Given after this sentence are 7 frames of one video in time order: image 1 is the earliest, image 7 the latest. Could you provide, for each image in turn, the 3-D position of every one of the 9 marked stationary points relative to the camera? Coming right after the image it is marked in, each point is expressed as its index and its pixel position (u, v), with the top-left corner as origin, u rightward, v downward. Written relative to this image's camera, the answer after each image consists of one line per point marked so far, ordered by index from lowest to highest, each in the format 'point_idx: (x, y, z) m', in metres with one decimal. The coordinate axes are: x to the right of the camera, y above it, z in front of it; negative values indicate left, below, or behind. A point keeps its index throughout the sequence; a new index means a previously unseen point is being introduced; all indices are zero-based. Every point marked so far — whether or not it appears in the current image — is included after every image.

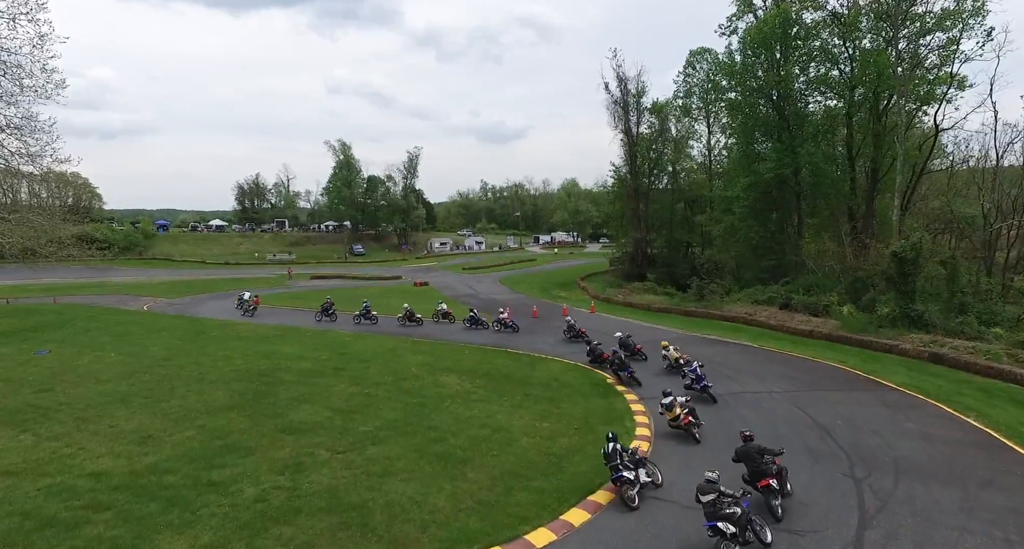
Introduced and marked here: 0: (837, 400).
0: (+7.7, -3.0, +14.7) m
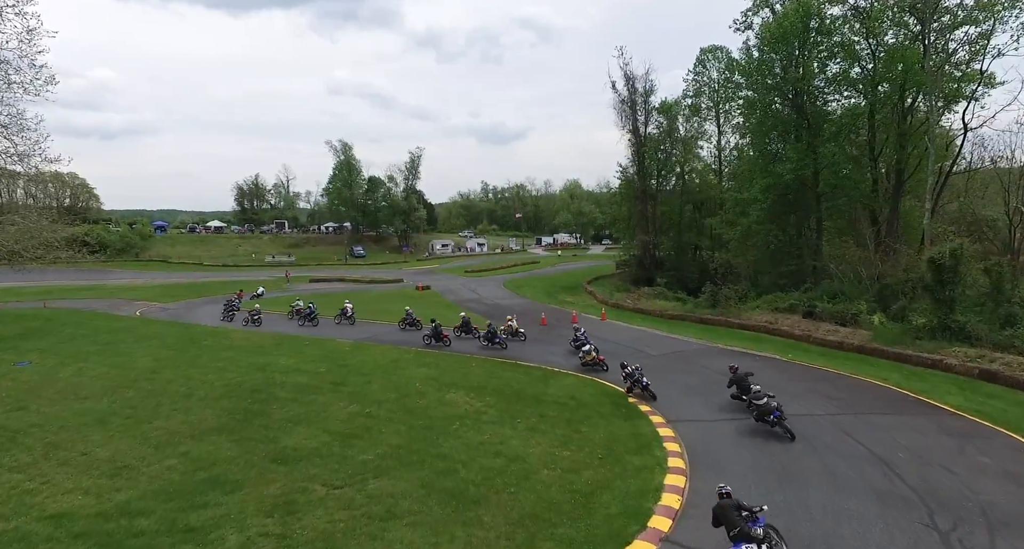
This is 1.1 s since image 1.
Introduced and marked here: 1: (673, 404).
0: (+8.1, -3.2, +13.2) m
1: (+4.3, -3.5, +16.5) m
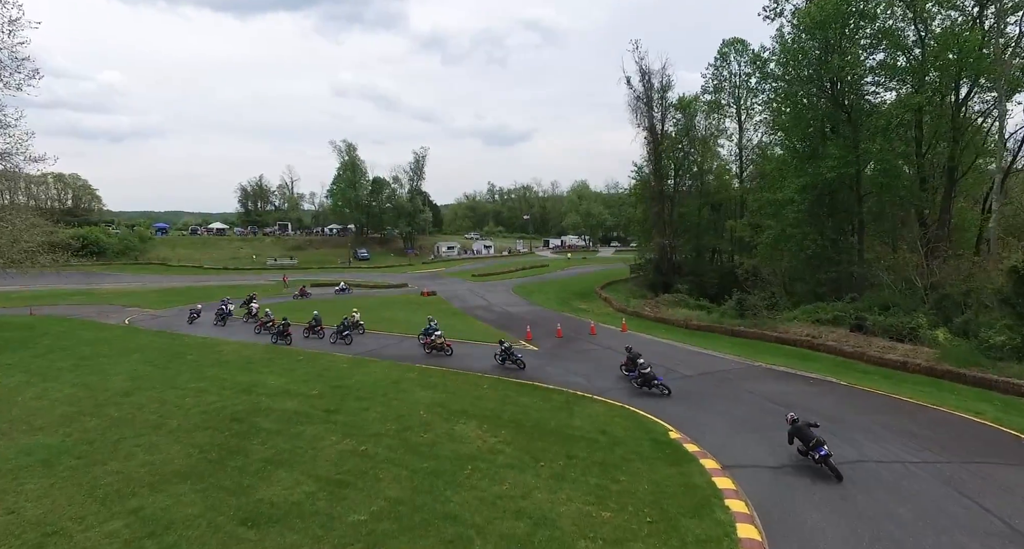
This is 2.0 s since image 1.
0: (+8.5, -3.5, +10.6) m
1: (+4.8, -3.8, +13.9) m
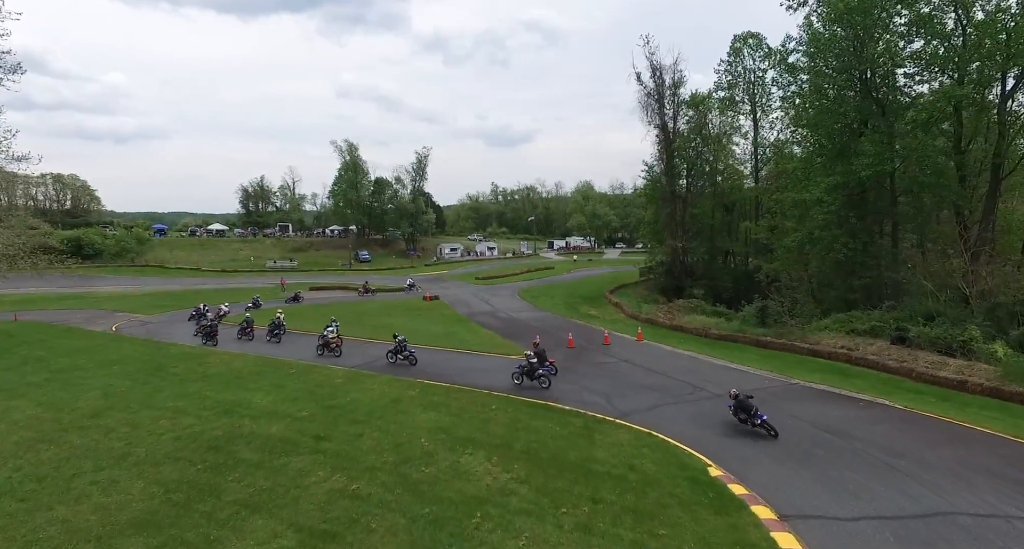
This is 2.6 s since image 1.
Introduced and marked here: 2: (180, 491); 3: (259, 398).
0: (+8.8, -3.8, +8.5) m
1: (+5.1, -4.0, +11.9) m
2: (-6.6, -4.3, +12.3) m
3: (-8.0, -3.9, +19.5) m
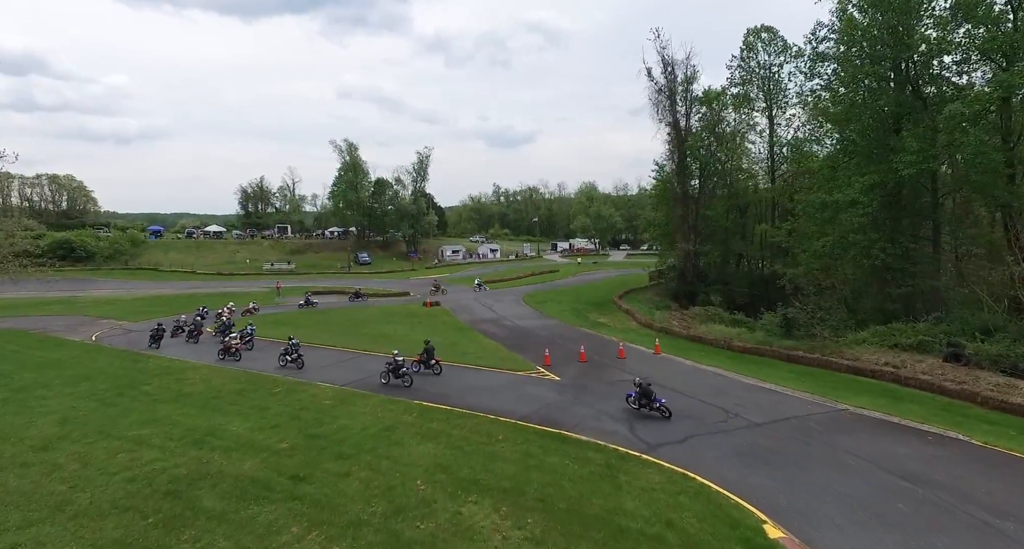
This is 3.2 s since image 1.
0: (+9.0, -4.0, +6.2) m
1: (+5.3, -4.3, +9.6) m
2: (-6.4, -4.6, +10.0) m
3: (-7.7, -4.2, +17.2) m
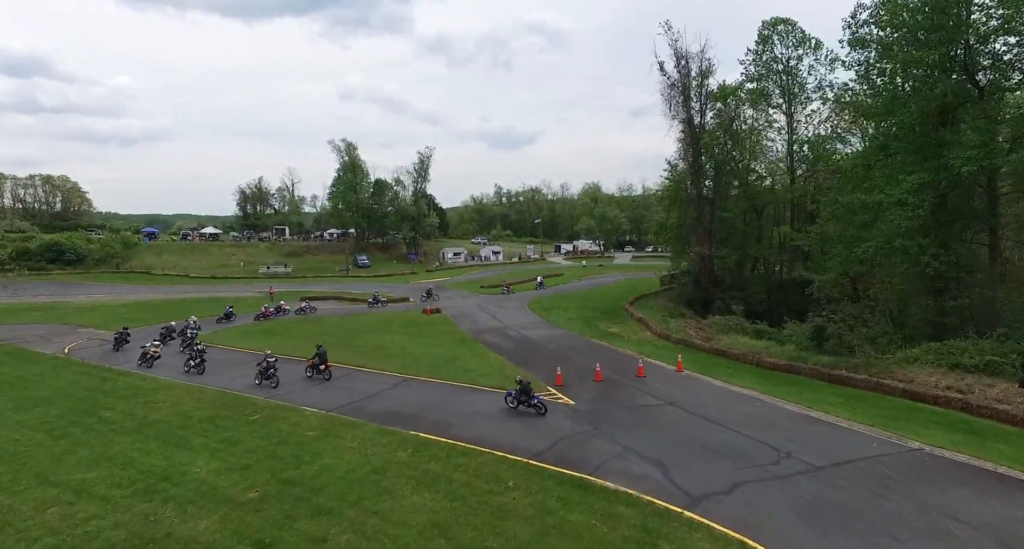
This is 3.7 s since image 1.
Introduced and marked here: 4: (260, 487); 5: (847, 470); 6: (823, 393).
0: (+9.3, -4.3, +3.6) m
1: (+5.6, -4.6, +7.0) m
2: (-6.1, -4.9, +7.5) m
3: (-7.5, -4.5, +14.7) m
4: (-5.4, -4.6, +13.2) m
5: (+7.0, -4.2, +12.5) m
6: (+10.0, -3.7, +19.7) m
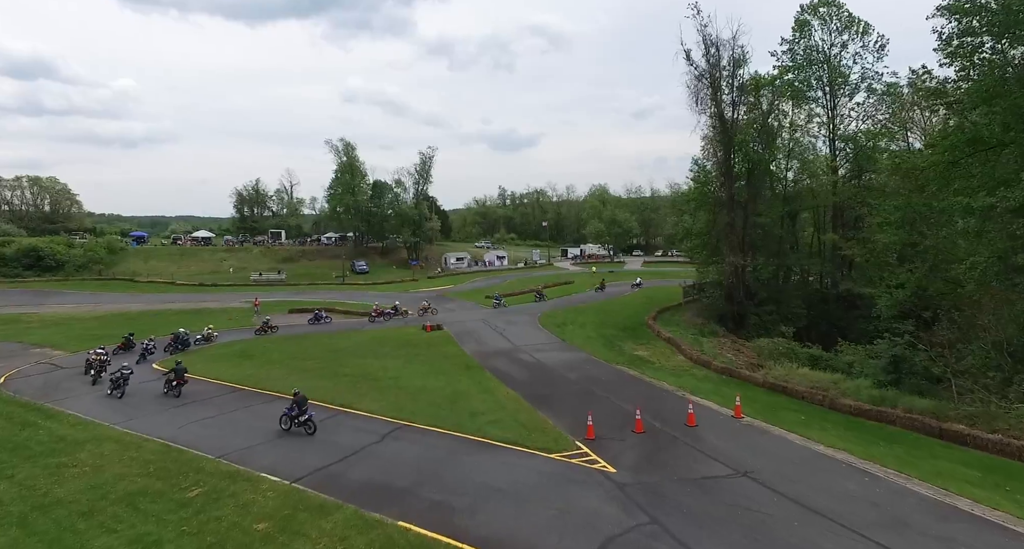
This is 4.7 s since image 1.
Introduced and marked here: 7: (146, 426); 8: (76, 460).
0: (+9.7, -5.0, -1.1) m
1: (+6.1, -5.3, +2.2) m
2: (-5.6, -5.6, +2.8) m
3: (-7.0, -5.2, +10.0) m
4: (-4.9, -5.2, +8.5) m
5: (+7.5, -4.8, +7.7) m
6: (+10.5, -4.4, +15.0) m
7: (-11.5, -4.9, +20.1) m
8: (-11.5, -4.9, +16.3) m
